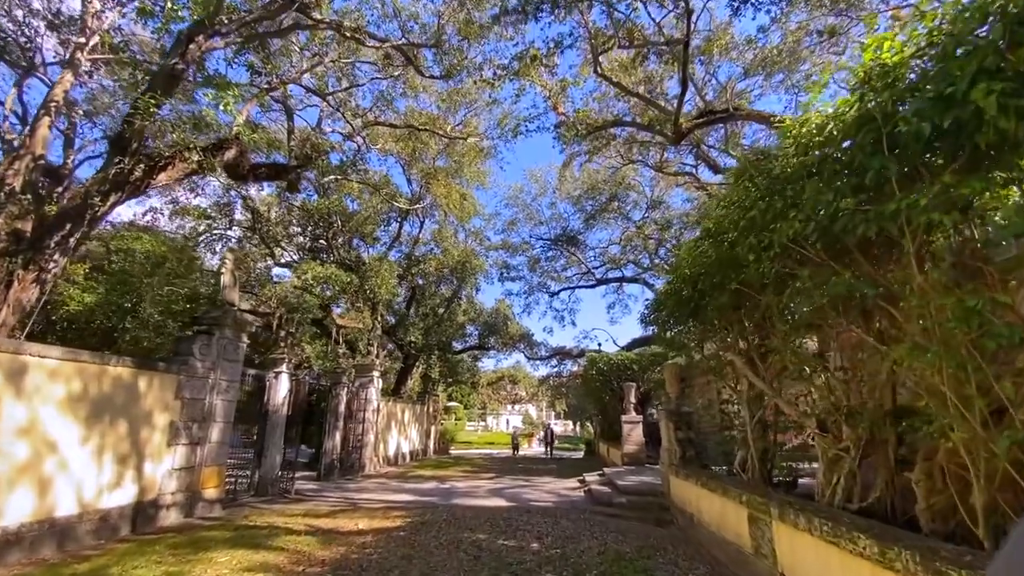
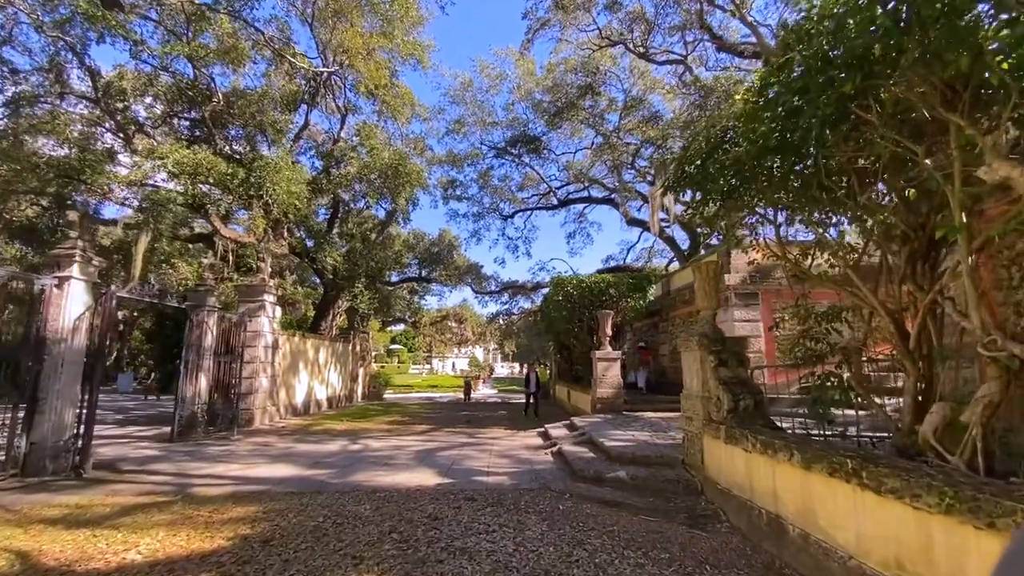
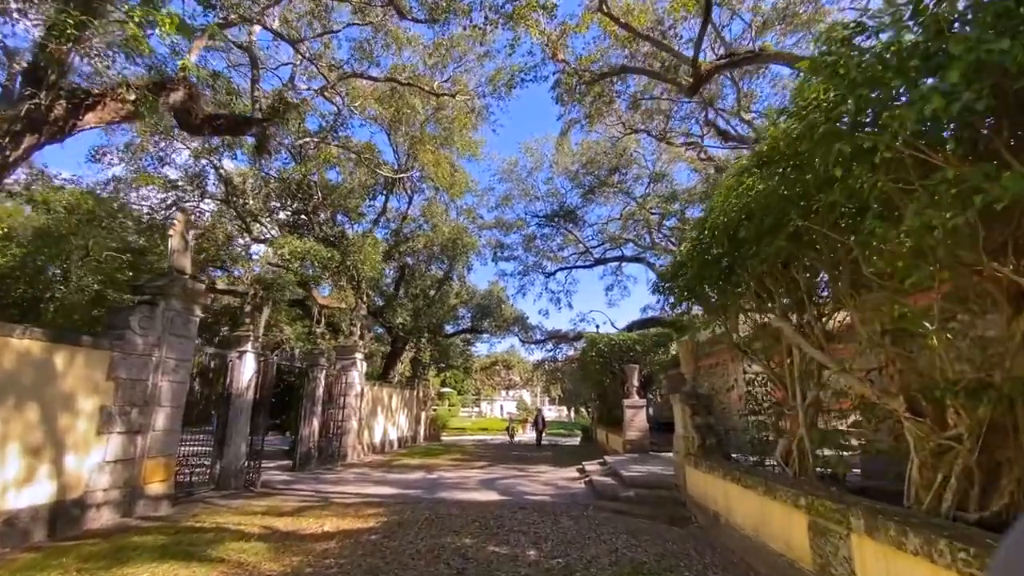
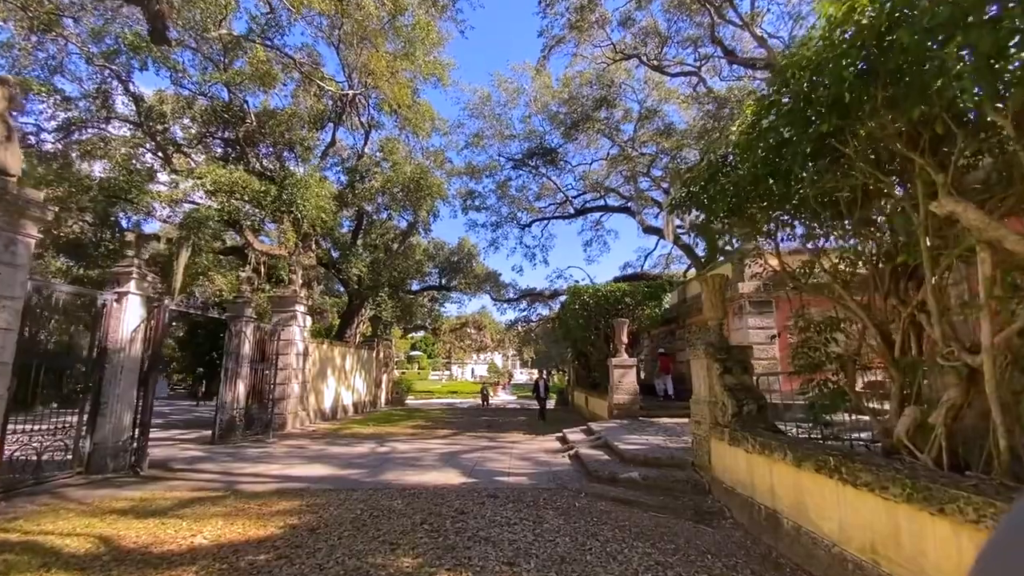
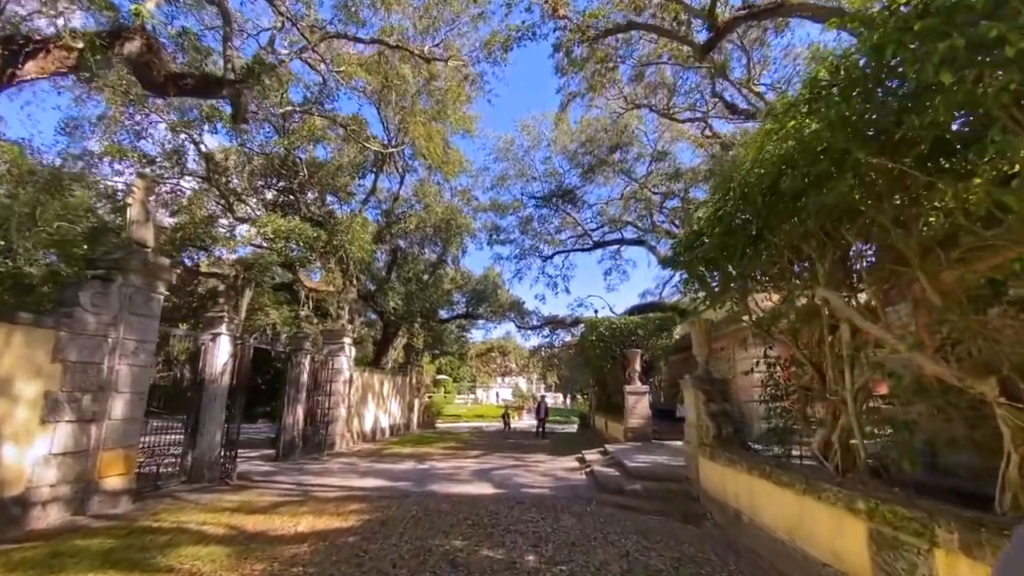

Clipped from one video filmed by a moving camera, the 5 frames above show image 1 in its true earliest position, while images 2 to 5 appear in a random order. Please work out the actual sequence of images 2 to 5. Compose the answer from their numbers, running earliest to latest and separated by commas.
3, 5, 4, 2
